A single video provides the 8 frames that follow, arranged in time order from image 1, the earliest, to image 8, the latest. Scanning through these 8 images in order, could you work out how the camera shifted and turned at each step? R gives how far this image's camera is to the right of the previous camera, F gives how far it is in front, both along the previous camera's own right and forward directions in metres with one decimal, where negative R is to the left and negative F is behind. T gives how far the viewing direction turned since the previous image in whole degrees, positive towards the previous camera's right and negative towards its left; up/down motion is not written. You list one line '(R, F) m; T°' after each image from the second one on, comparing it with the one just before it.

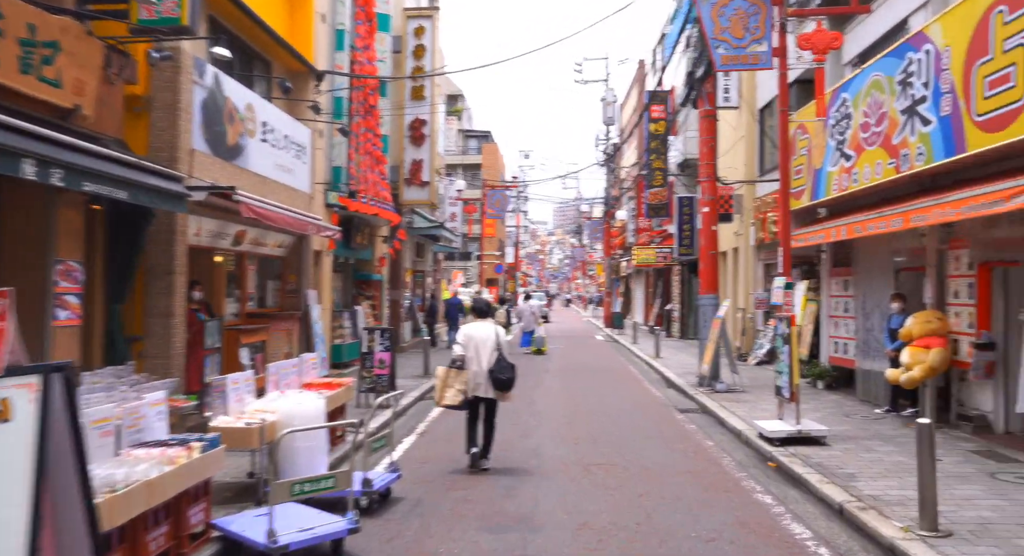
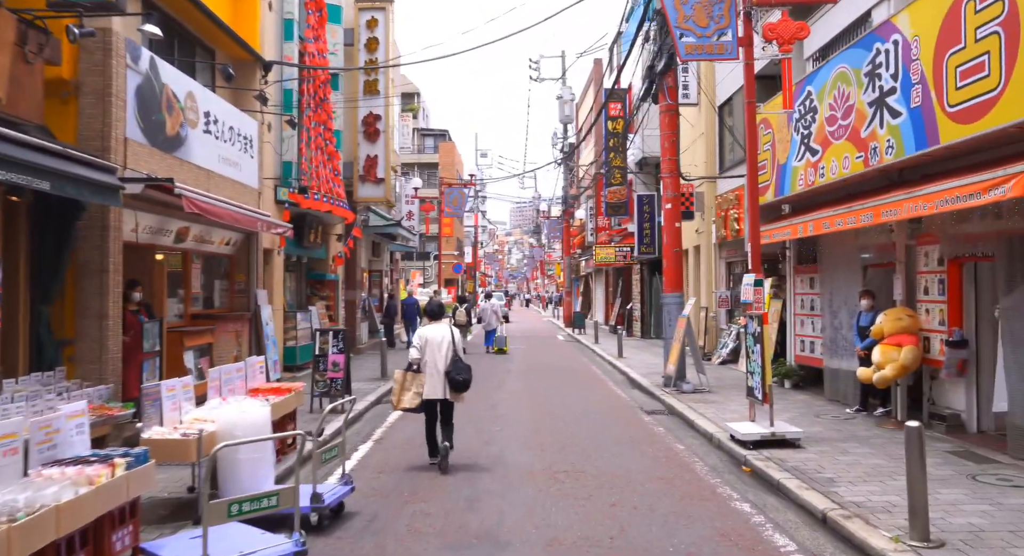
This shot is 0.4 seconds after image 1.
(0.0, +0.5) m; +3°
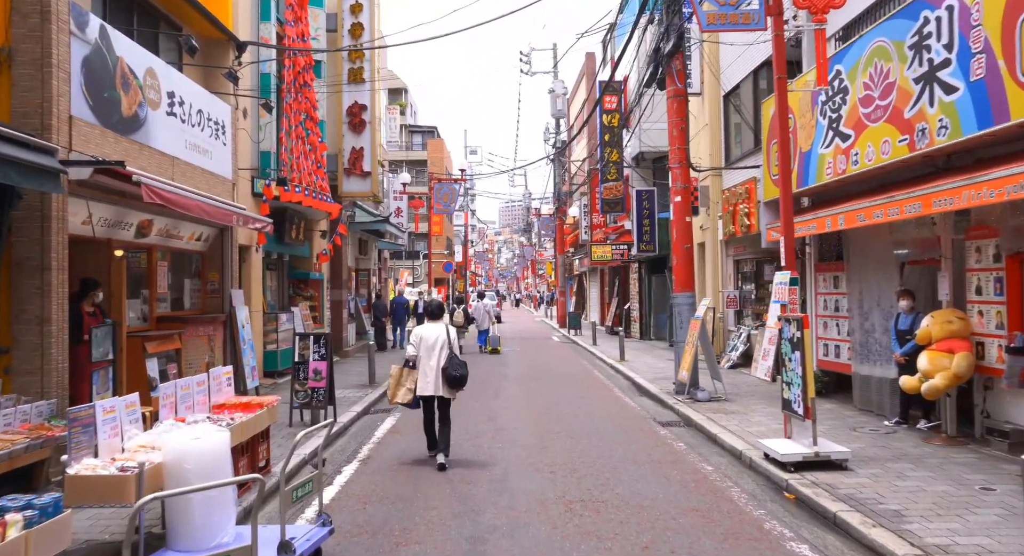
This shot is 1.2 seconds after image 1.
(-0.2, +1.1) m; +1°
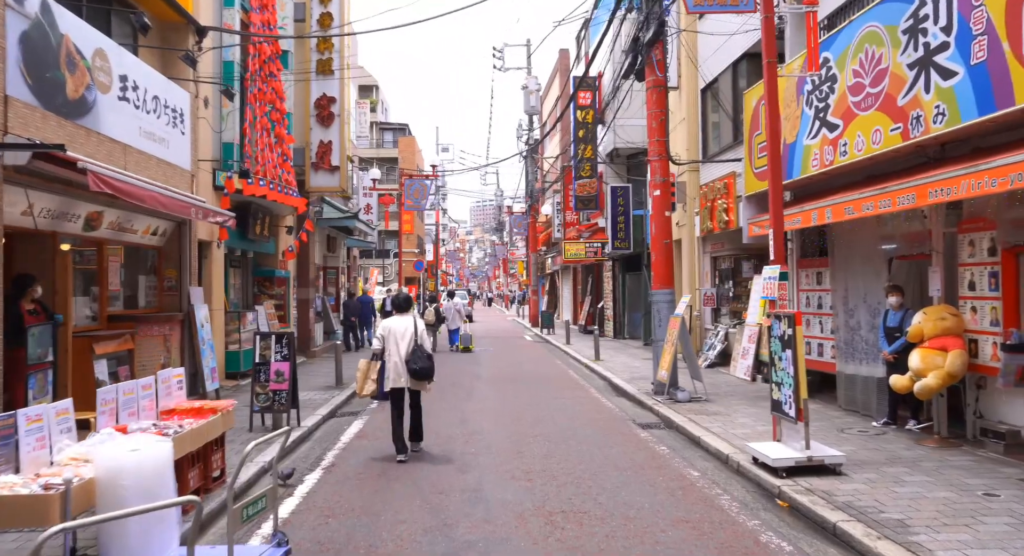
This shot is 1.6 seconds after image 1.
(0.0, +0.5) m; +2°
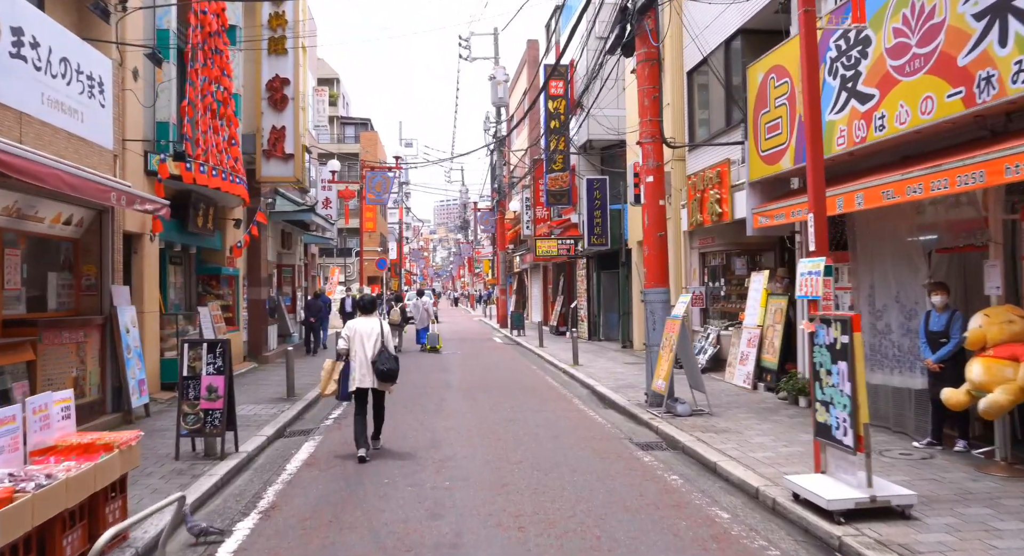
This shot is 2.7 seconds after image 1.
(-0.2, +1.6) m; +3°
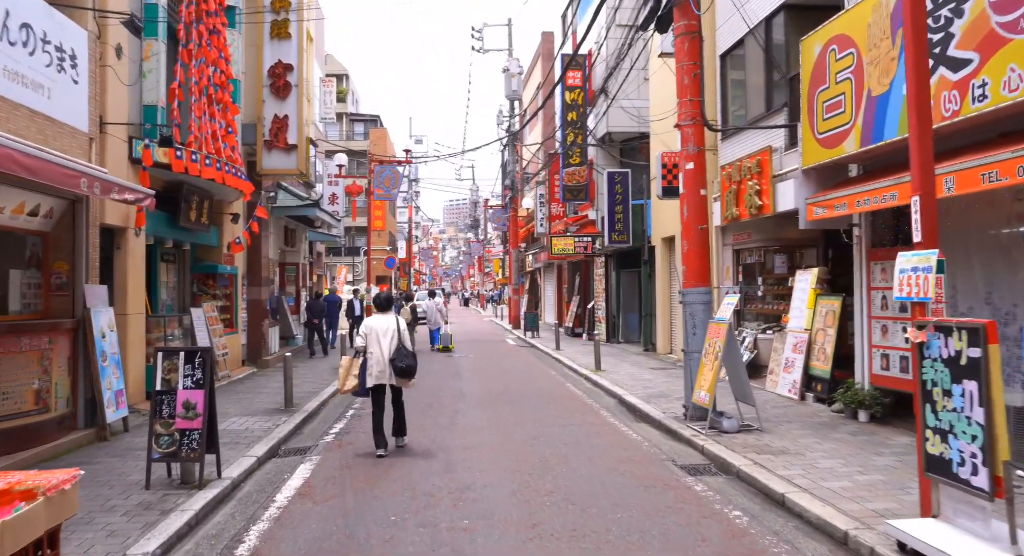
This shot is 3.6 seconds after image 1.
(-0.2, +1.2) m; -1°
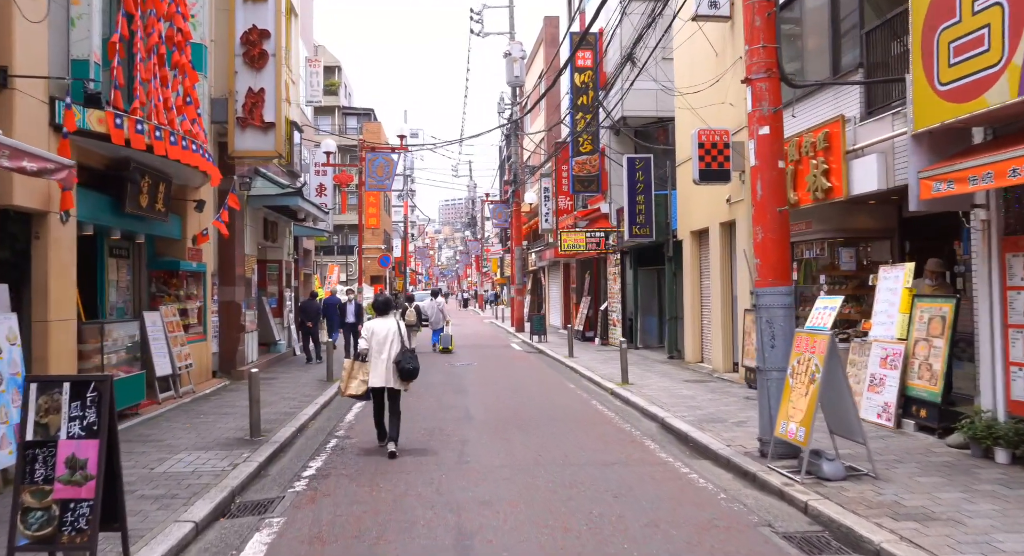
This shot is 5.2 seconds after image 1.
(-0.3, +2.4) m; 0°
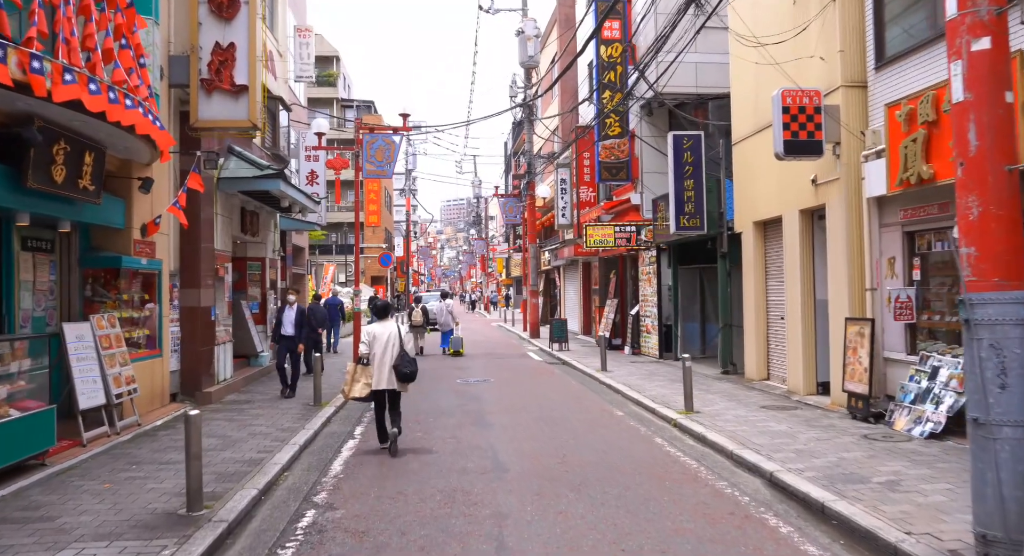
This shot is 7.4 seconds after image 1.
(-0.5, +3.0) m; 0°
